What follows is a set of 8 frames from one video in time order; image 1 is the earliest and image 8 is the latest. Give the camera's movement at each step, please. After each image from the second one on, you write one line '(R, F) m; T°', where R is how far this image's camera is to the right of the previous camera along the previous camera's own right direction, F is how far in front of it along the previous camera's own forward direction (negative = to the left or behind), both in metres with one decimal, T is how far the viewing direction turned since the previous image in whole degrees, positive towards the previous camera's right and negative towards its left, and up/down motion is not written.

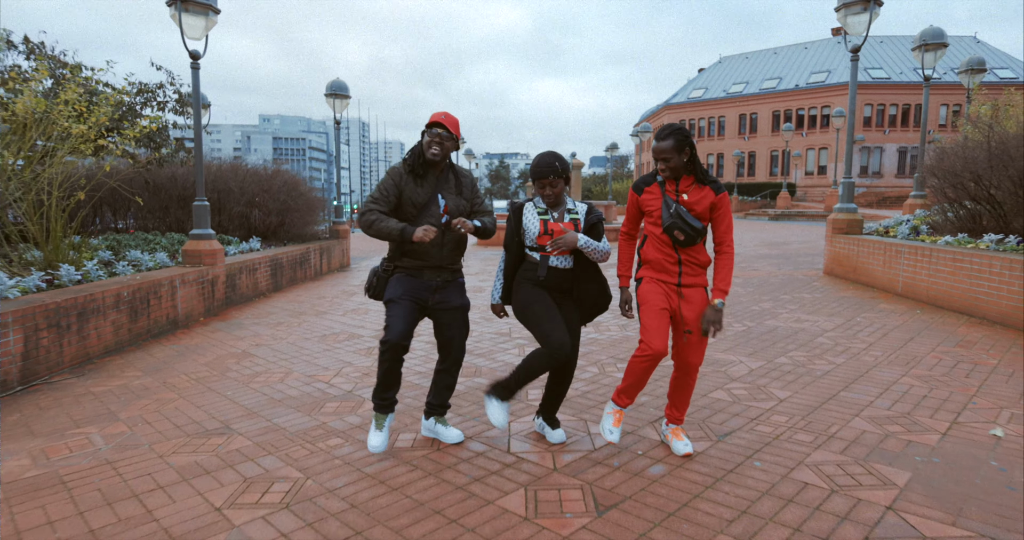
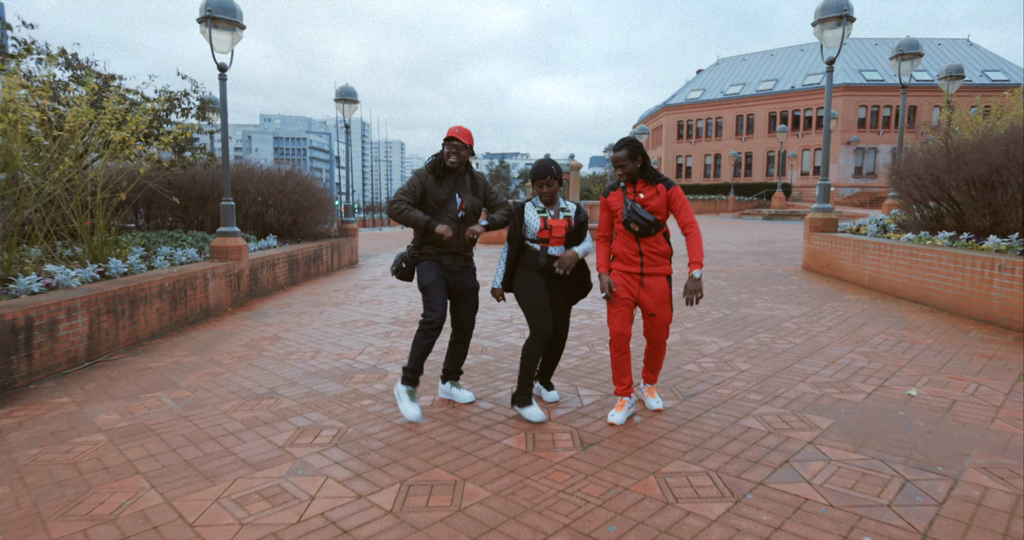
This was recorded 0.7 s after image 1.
(0.0, -0.8) m; 0°
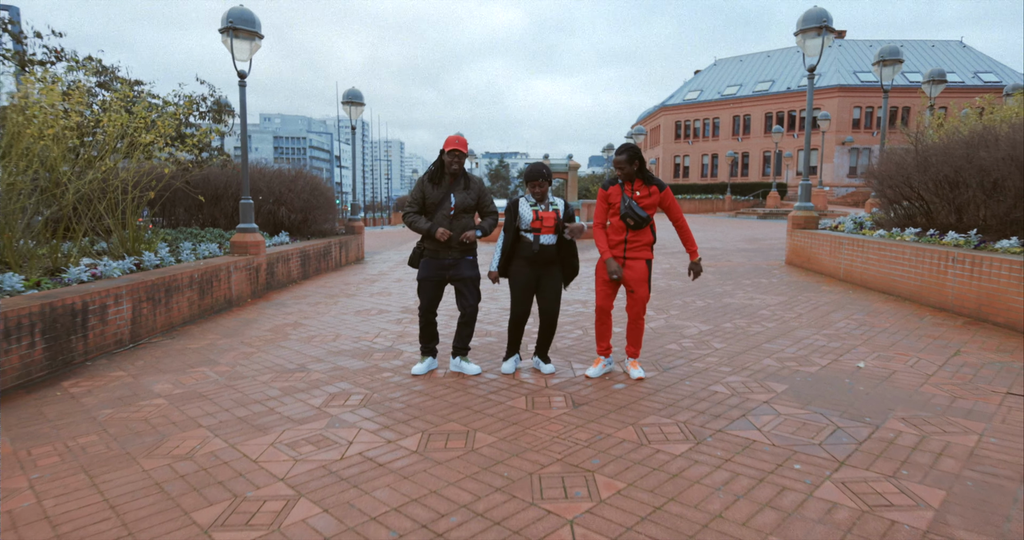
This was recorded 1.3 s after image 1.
(0.0, -0.7) m; 0°
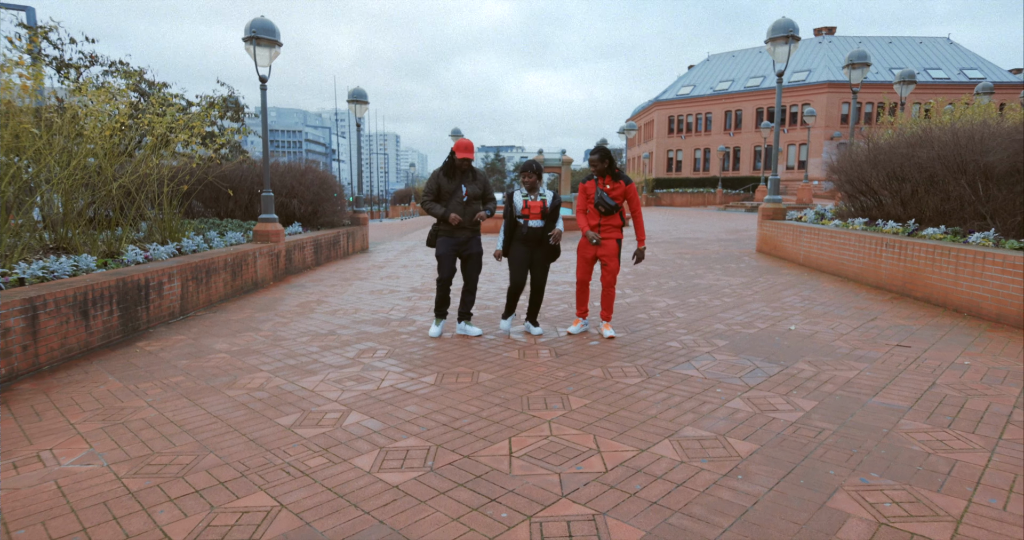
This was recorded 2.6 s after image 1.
(0.0, -1.1) m; 0°
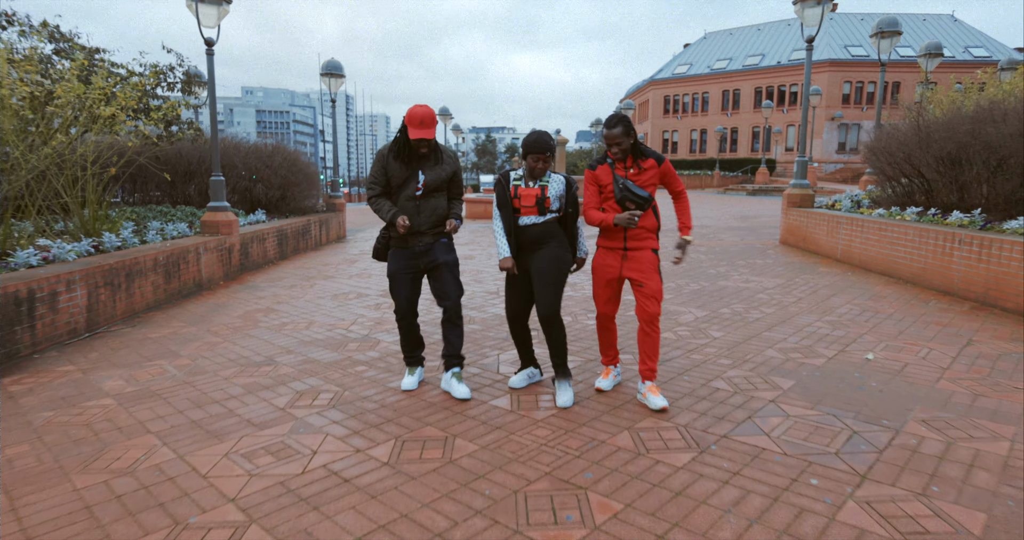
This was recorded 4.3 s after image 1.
(0.0, +1.5) m; +1°
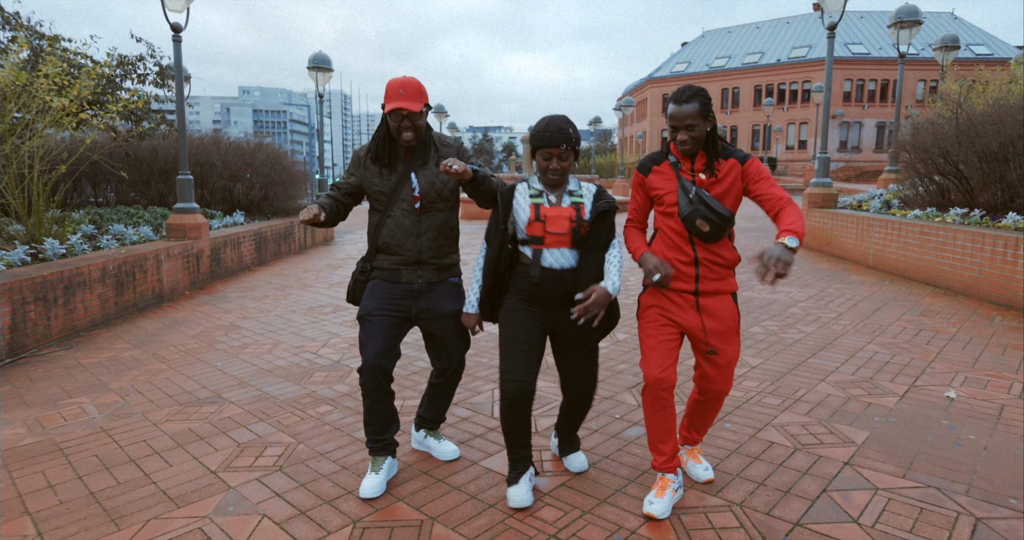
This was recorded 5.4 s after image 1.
(0.0, +0.9) m; 0°
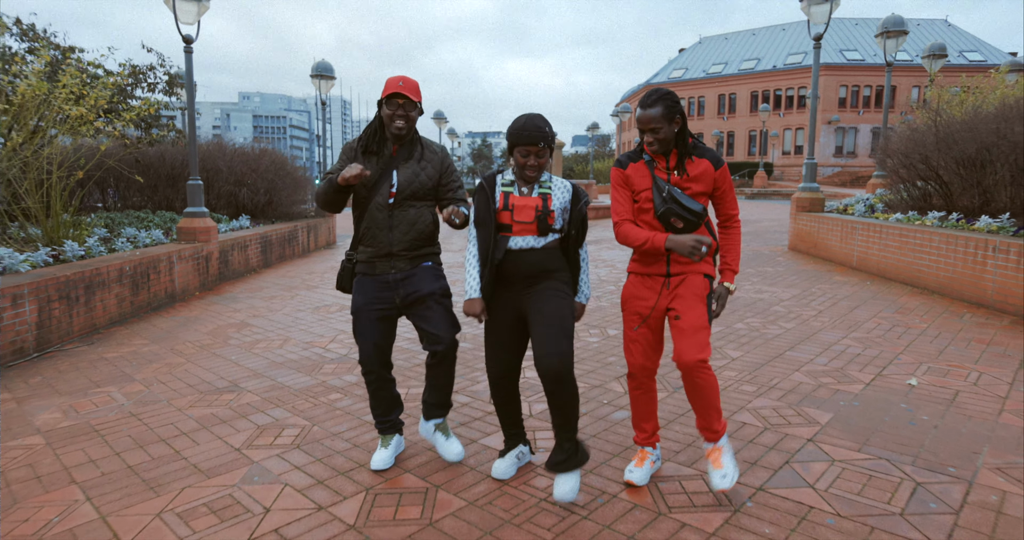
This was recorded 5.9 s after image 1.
(0.0, -0.3) m; 0°
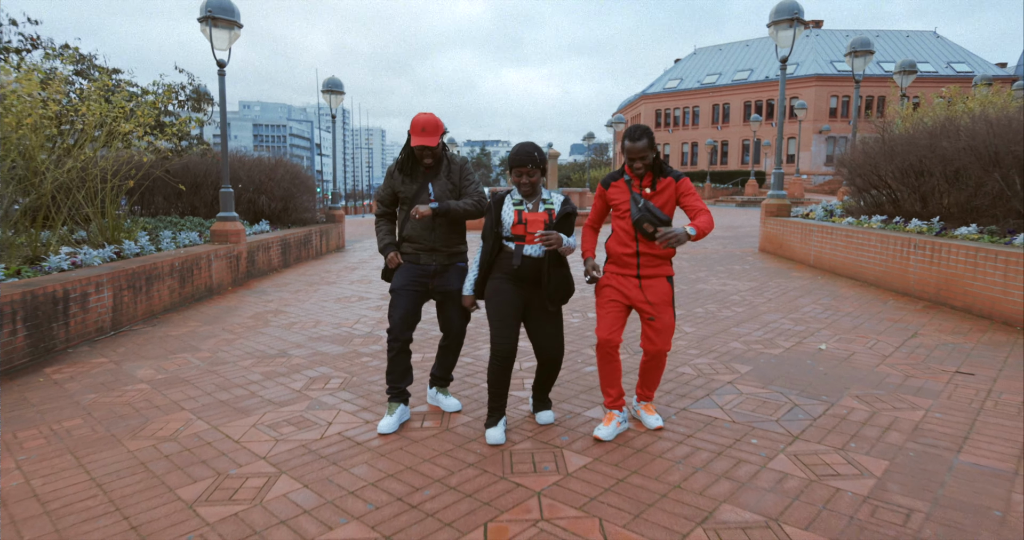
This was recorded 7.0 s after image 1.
(0.0, -1.1) m; 0°
